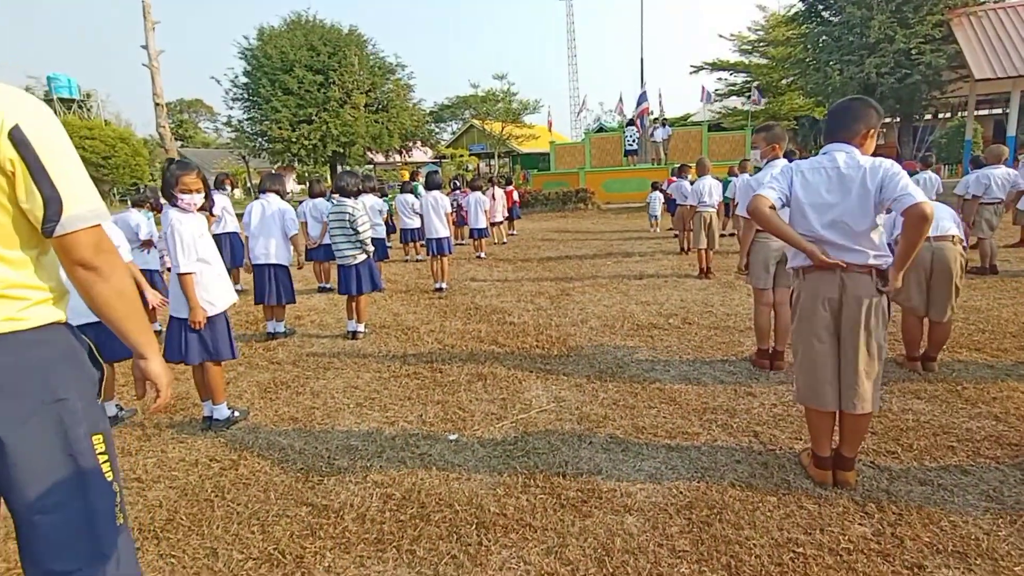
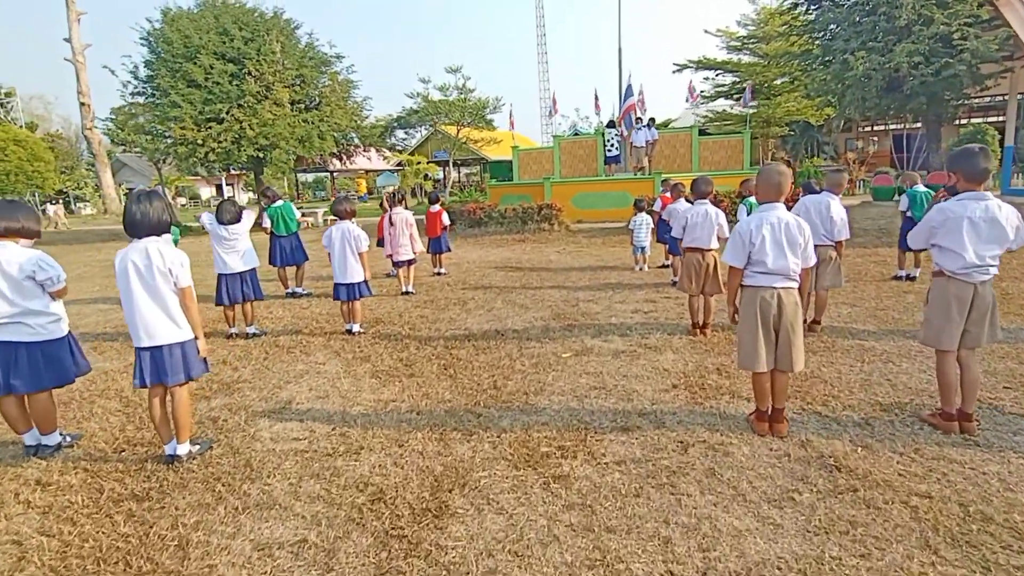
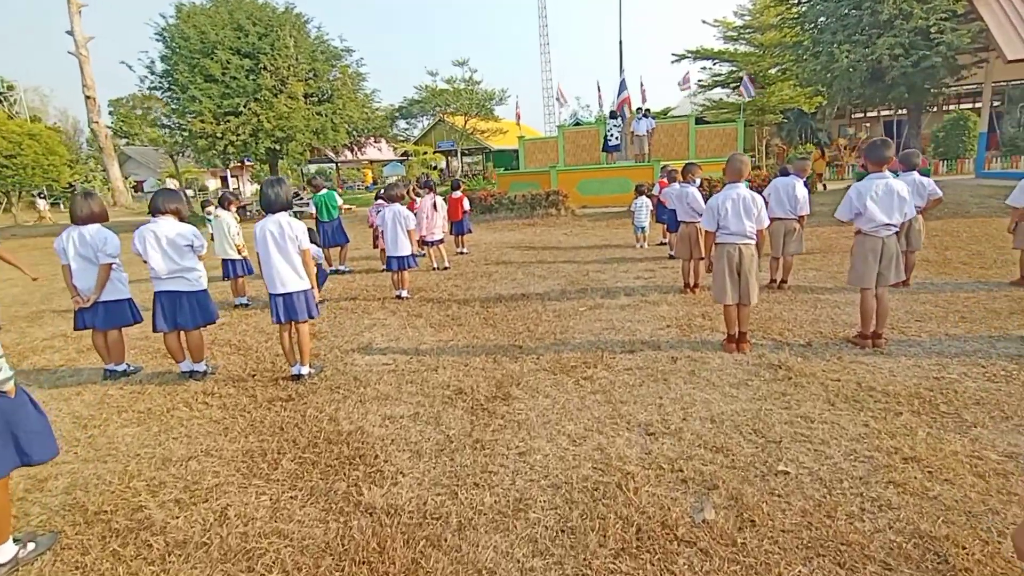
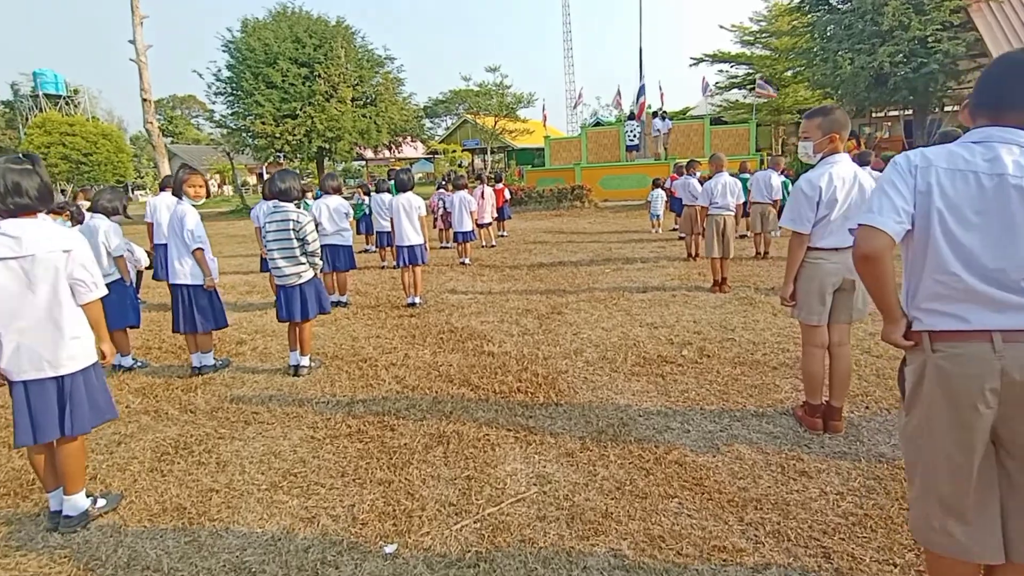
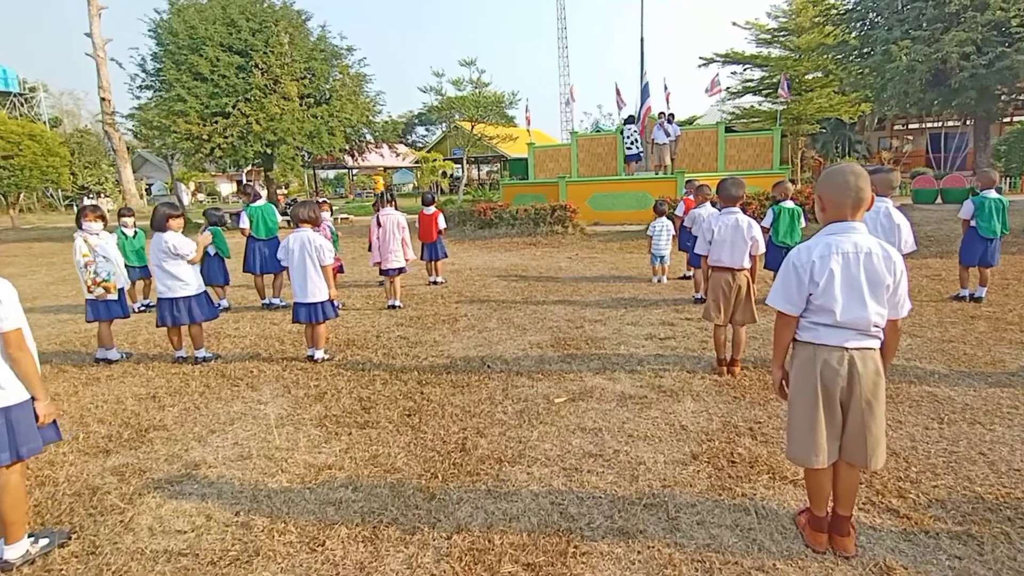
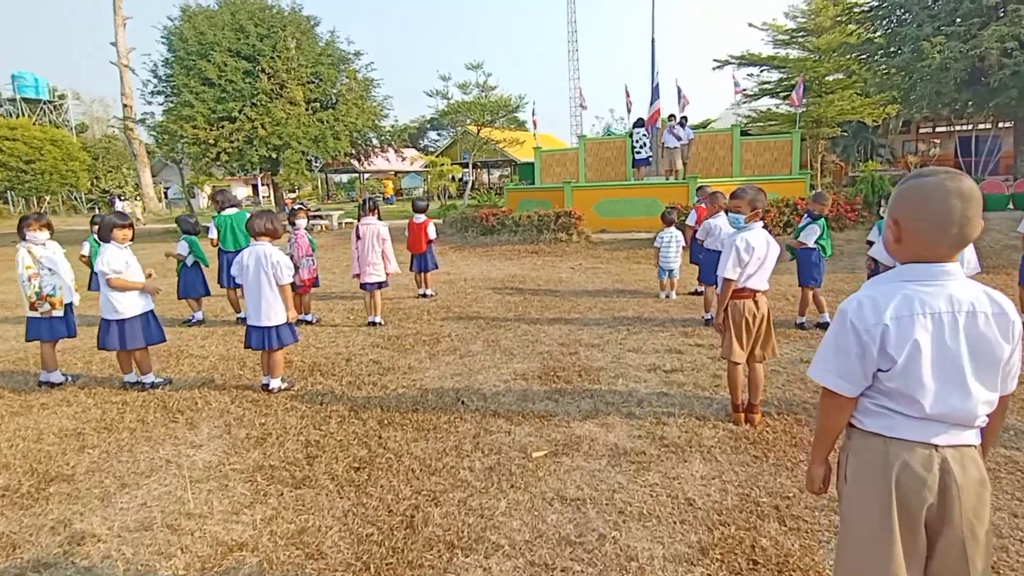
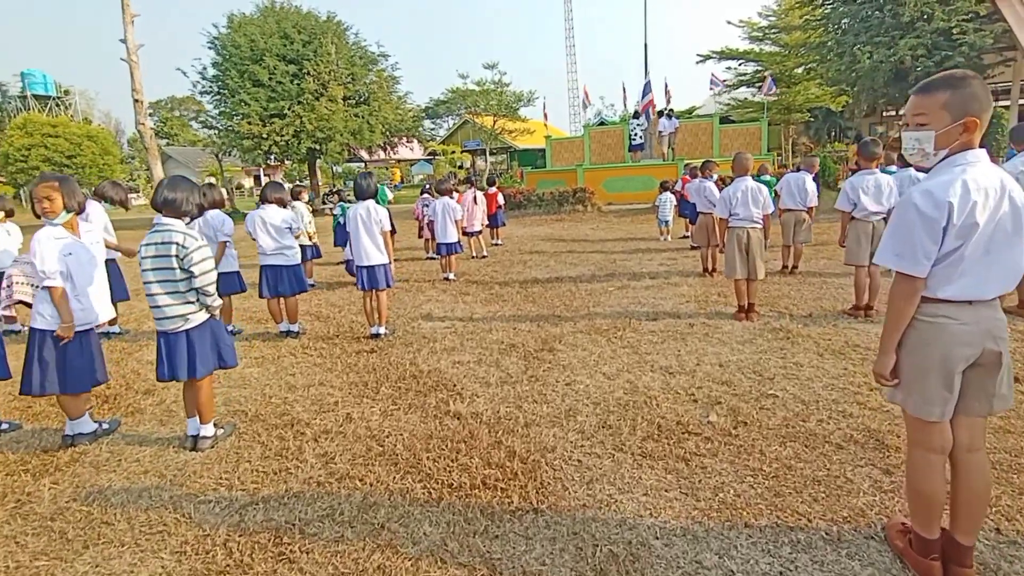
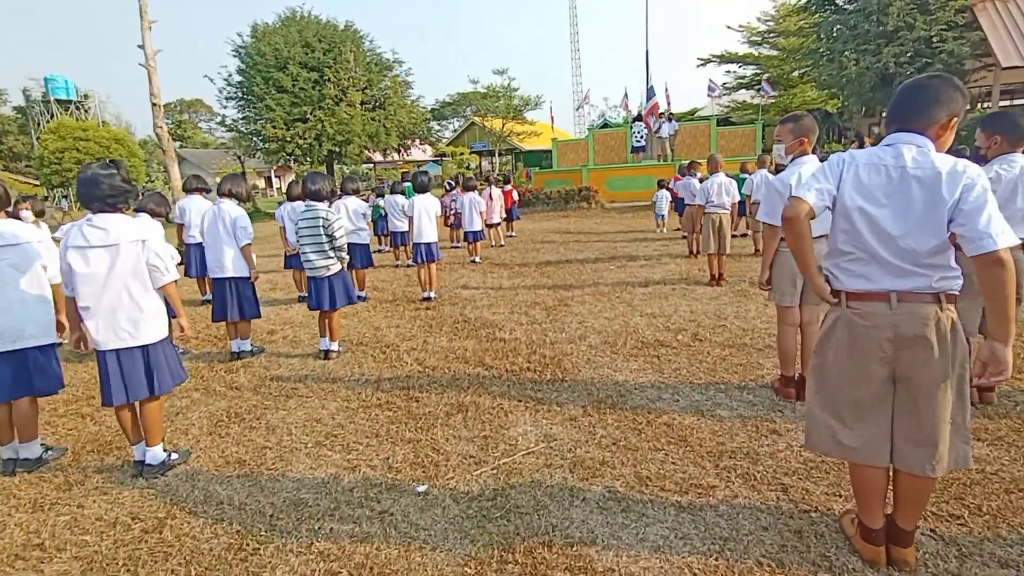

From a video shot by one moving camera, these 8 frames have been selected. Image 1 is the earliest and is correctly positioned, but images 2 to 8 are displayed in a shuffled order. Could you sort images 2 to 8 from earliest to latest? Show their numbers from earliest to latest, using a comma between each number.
8, 4, 7, 3, 2, 5, 6
